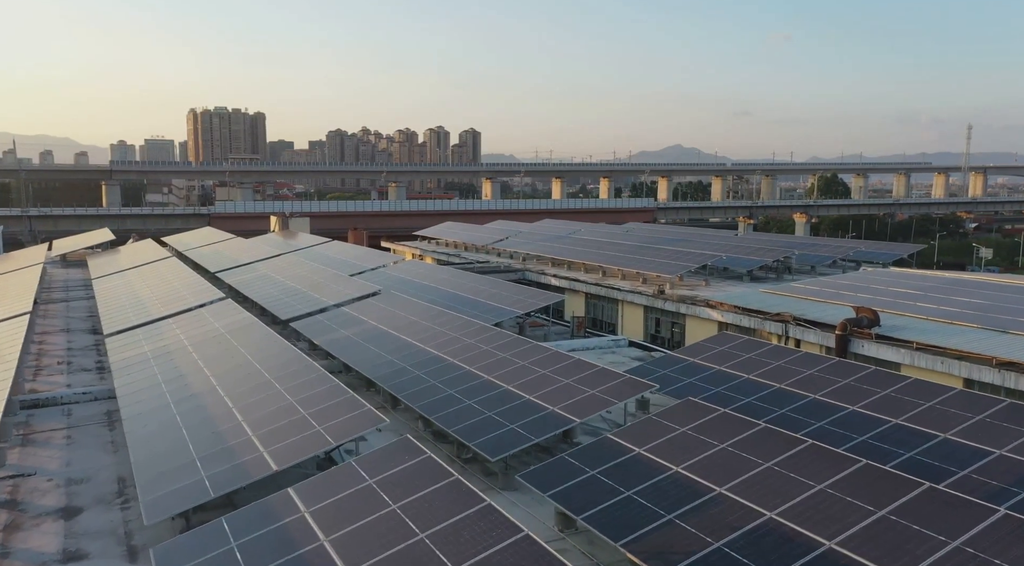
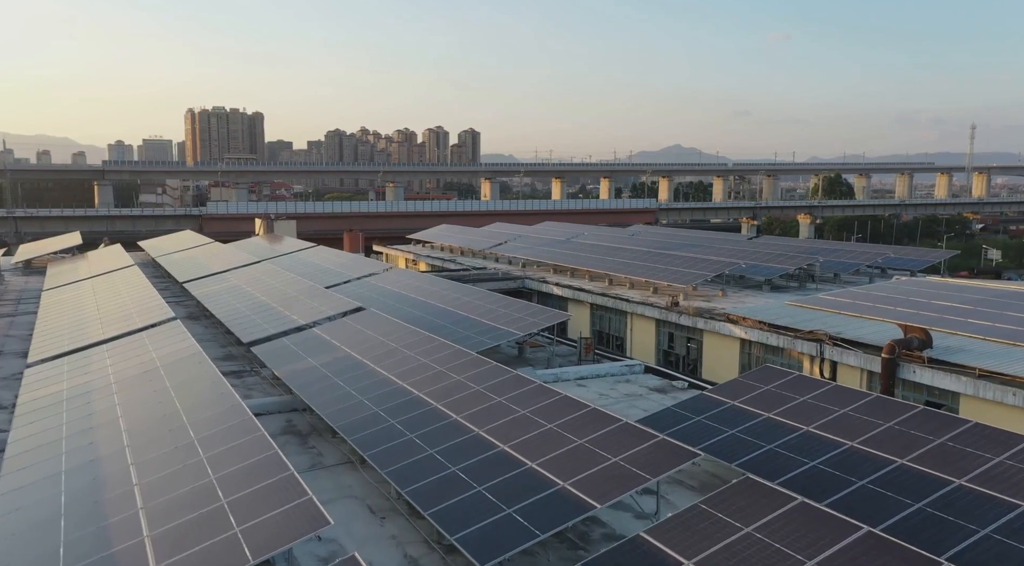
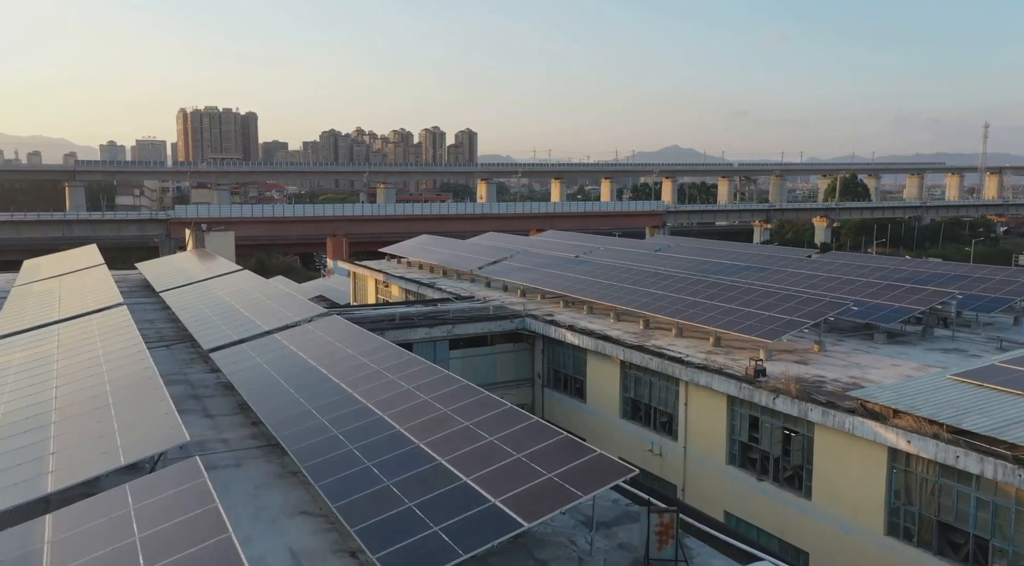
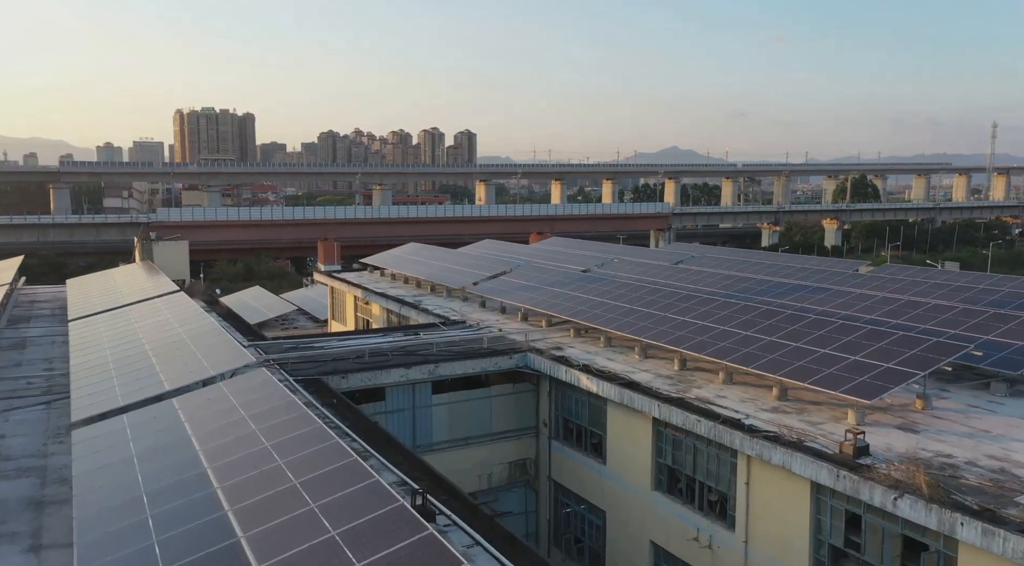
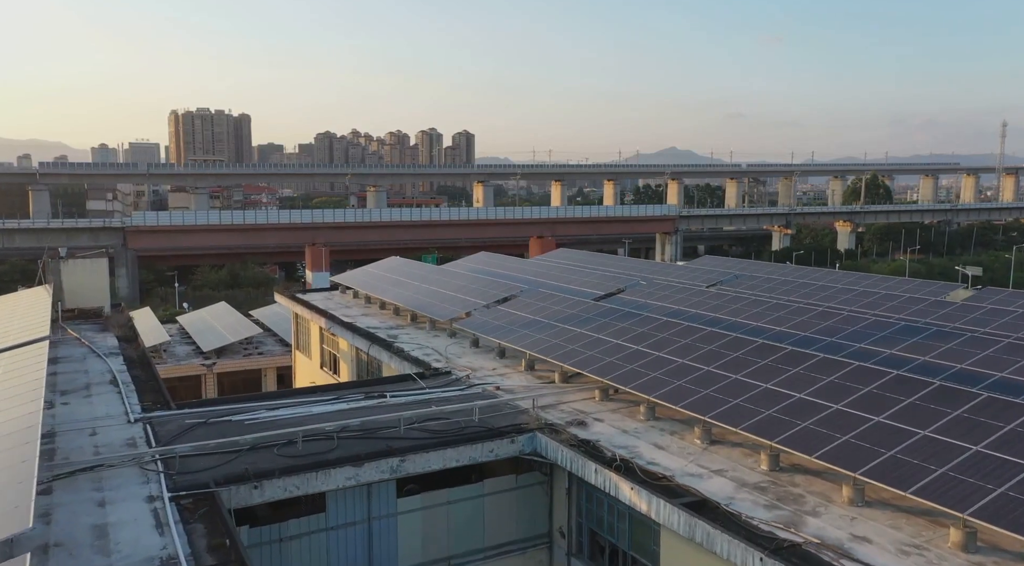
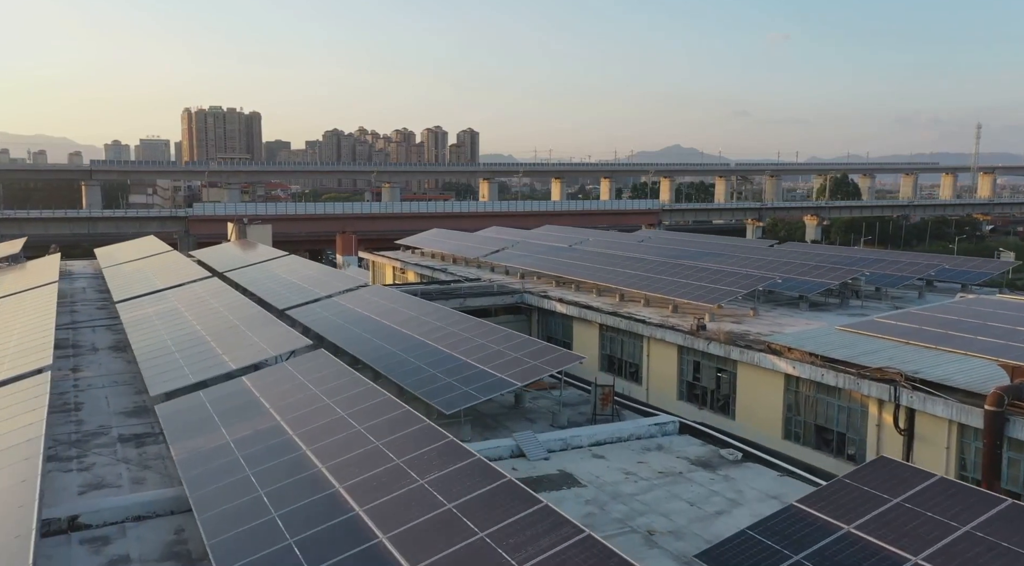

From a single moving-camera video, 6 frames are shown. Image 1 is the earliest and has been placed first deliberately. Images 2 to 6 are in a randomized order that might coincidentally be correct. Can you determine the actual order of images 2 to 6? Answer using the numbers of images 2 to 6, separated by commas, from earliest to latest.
2, 6, 3, 4, 5
